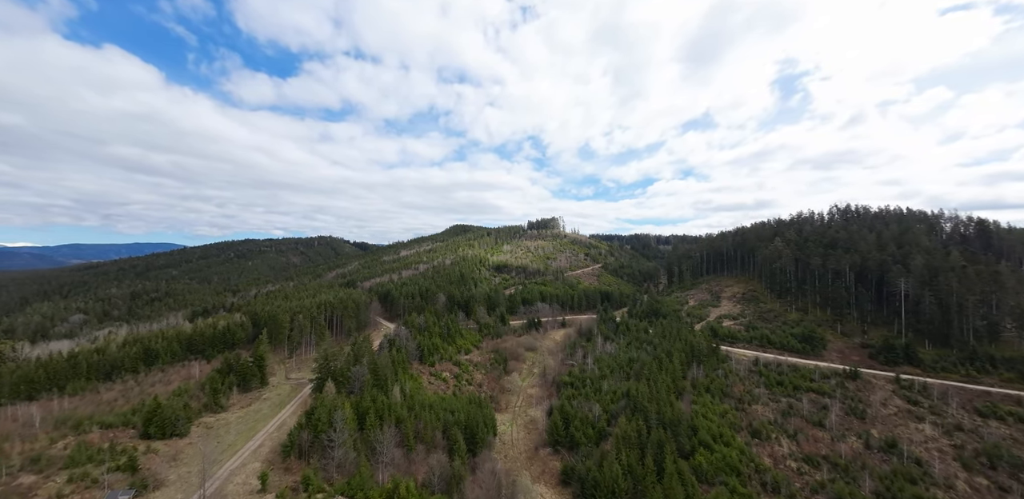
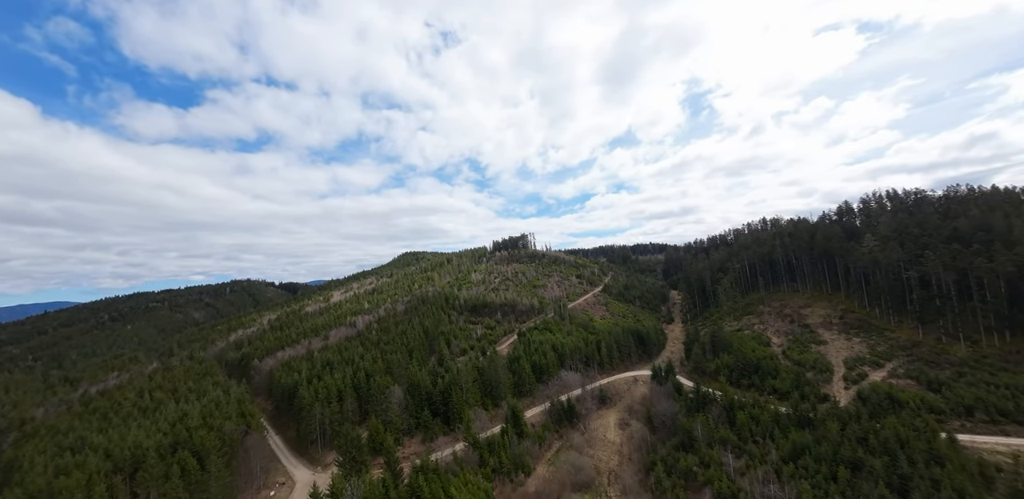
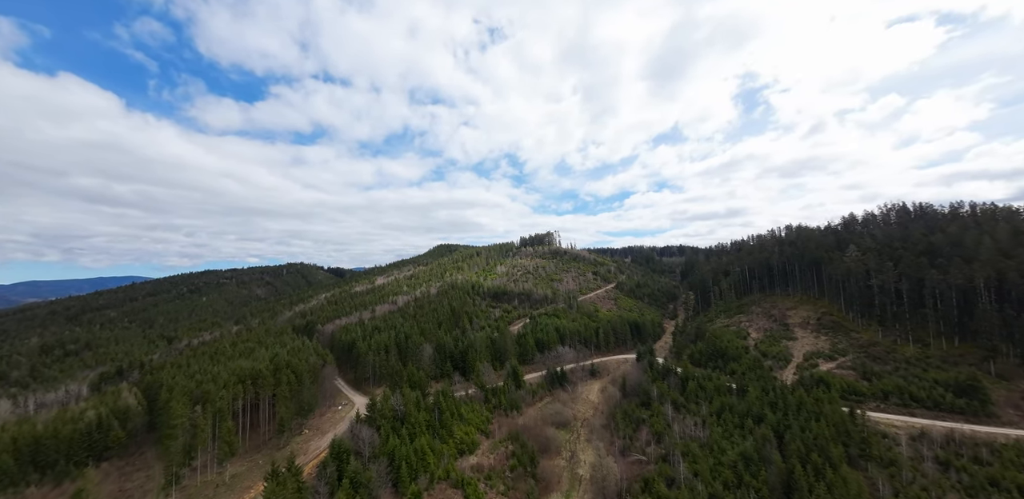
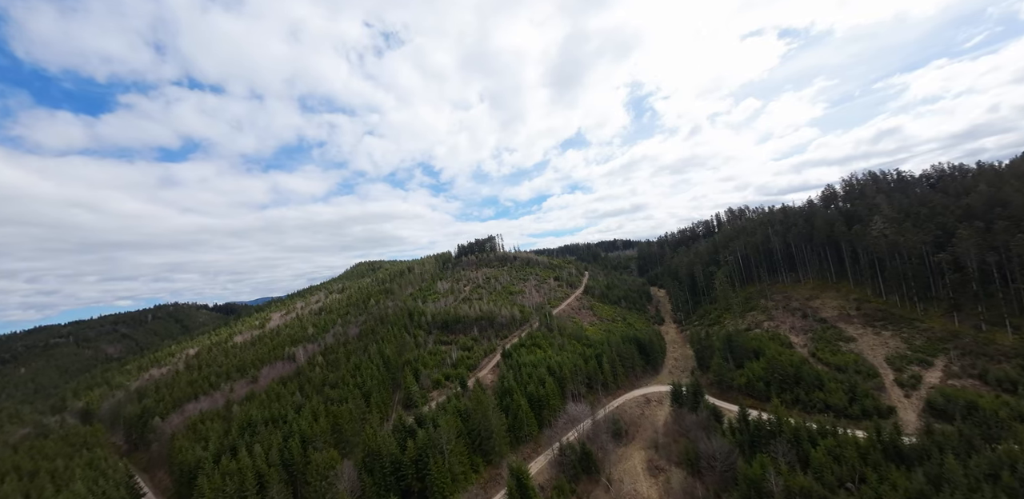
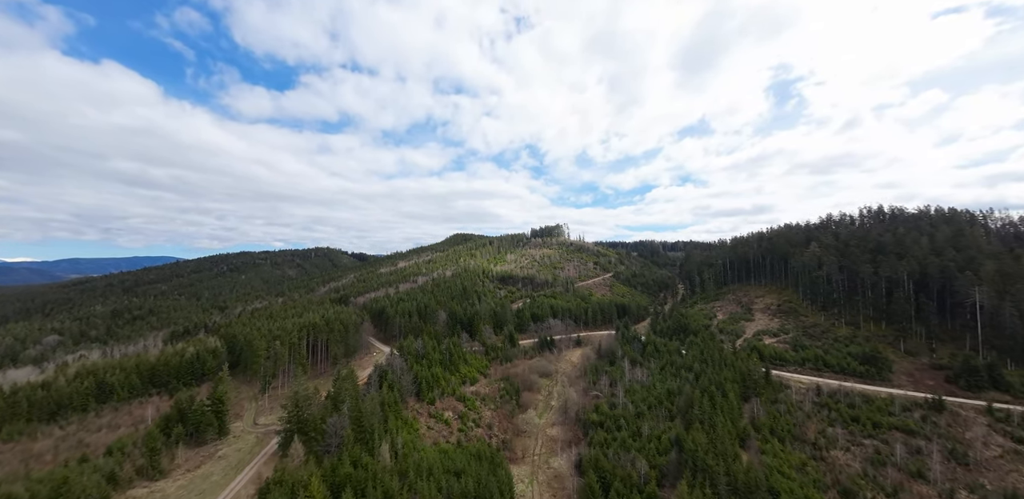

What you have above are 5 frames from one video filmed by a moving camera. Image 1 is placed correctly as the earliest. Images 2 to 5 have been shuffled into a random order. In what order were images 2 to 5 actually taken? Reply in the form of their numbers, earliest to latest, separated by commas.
5, 3, 2, 4
